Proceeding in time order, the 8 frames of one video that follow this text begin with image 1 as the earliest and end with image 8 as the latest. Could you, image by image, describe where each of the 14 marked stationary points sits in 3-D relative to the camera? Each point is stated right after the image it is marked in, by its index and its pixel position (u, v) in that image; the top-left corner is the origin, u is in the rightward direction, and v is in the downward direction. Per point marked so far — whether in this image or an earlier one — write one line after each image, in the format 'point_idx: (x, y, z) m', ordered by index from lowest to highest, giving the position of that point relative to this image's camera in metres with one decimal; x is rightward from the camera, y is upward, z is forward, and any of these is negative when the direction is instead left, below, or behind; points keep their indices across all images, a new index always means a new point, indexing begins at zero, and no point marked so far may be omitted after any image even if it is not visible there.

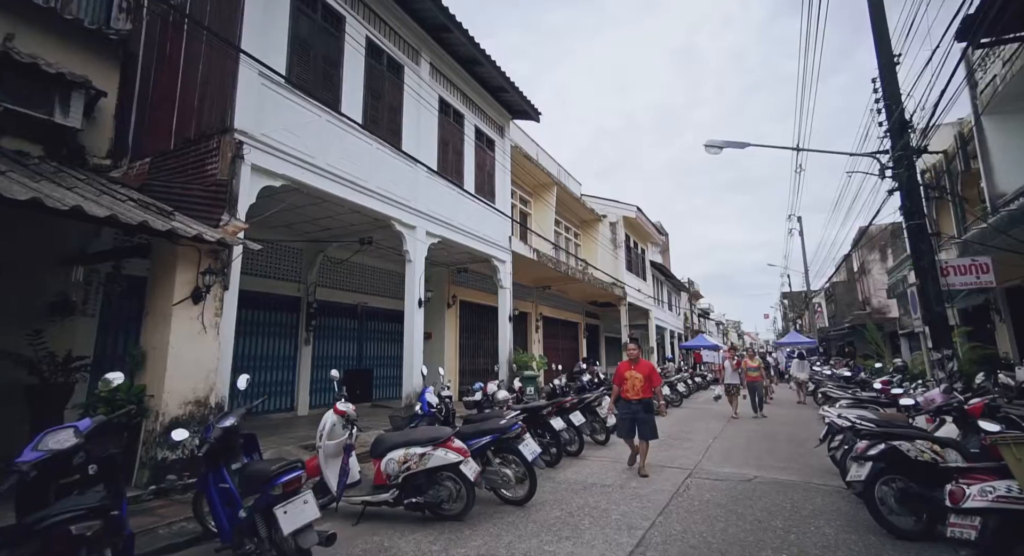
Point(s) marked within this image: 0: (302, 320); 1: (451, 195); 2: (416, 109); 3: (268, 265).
0: (-3.8, -0.8, +9.0) m
1: (-1.2, +1.5, +9.3) m
2: (-1.7, +2.9, +8.5) m
3: (-4.2, +0.2, +8.5) m
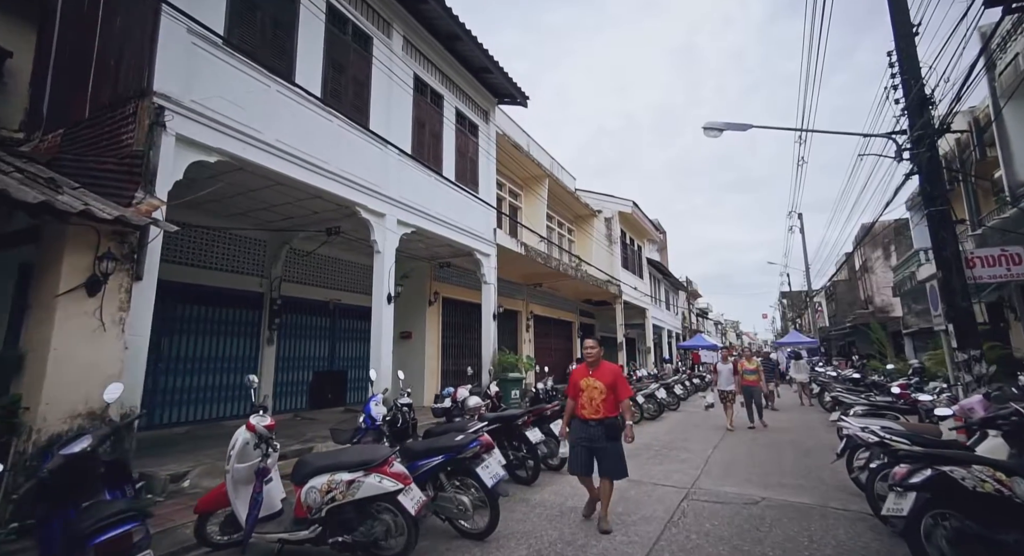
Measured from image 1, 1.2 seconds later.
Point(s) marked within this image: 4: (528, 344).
0: (-4.1, -0.7, +8.3) m
1: (-1.5, +1.7, +8.5) m
2: (-2.0, +3.0, +7.7) m
3: (-4.5, +0.3, +7.8) m
4: (+0.5, -2.0, +15.2) m
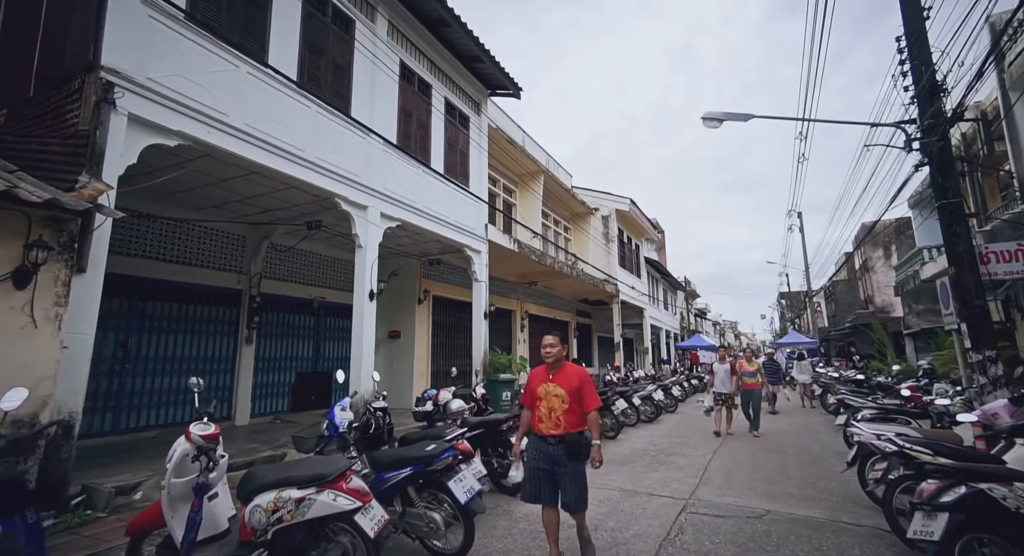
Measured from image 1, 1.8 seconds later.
0: (-4.3, -0.6, +7.9) m
1: (-1.6, +1.7, +8.1) m
2: (-2.1, +3.0, +7.4) m
3: (-4.6, +0.4, +7.4) m
4: (+0.3, -2.0, +14.9) m
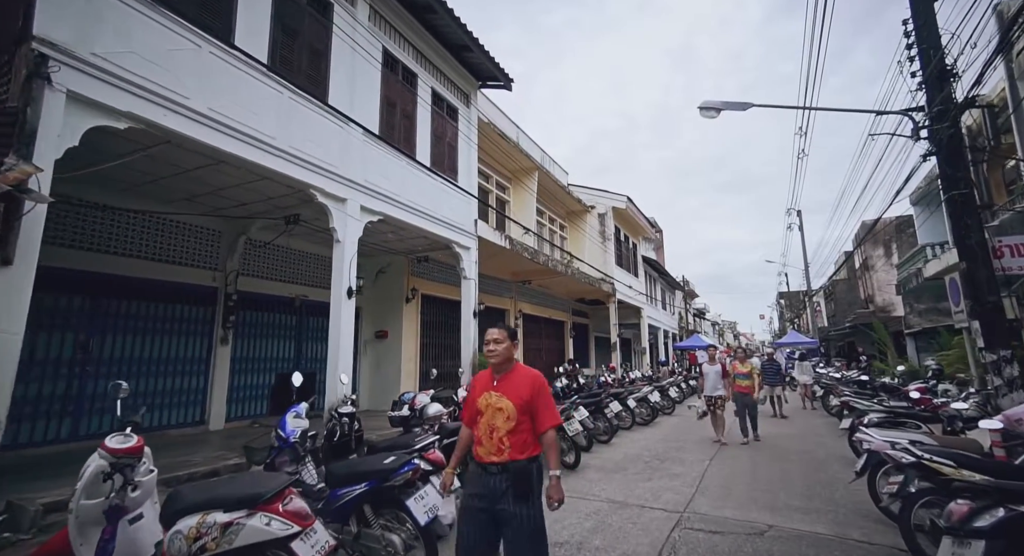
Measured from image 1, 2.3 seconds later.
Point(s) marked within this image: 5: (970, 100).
0: (-4.5, -0.6, +7.5) m
1: (-1.8, +1.8, +7.8) m
2: (-2.3, +3.1, +7.0) m
3: (-4.8, +0.4, +7.0) m
4: (+0.1, -2.0, +14.5) m
5: (+5.4, +2.1, +5.9) m
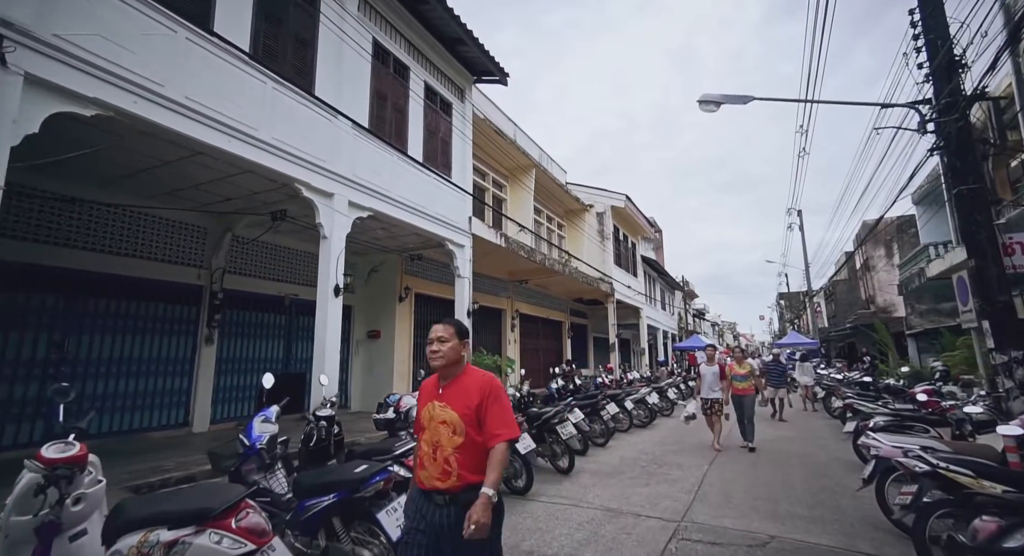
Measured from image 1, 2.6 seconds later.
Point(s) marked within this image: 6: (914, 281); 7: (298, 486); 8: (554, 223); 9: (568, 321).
0: (-4.5, -0.5, +7.3) m
1: (-1.9, +1.8, +7.6) m
2: (-2.4, +3.1, +6.8) m
3: (-4.9, +0.5, +6.8) m
4: (0.0, -1.9, +14.3) m
5: (+5.3, +2.1, +5.7) m
6: (+12.3, -0.1, +15.3) m
7: (-1.1, -1.1, +2.6) m
8: (+1.5, +1.9, +17.5) m
9: (+2.1, -1.6, +18.6) m
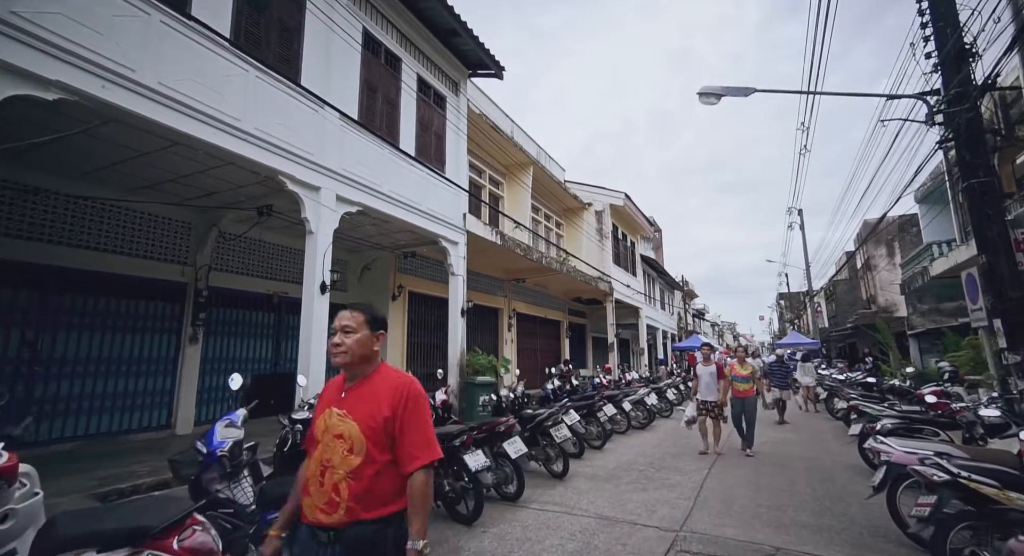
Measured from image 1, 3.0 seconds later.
0: (-4.6, -0.5, +7.1) m
1: (-2.0, +1.8, +7.3) m
2: (-2.5, +3.2, +6.6) m
3: (-5.0, +0.5, +6.6) m
4: (-0.1, -1.9, +14.1) m
5: (+5.3, +2.2, +5.5) m
6: (+12.2, -0.1, +15.0) m
7: (-1.2, -1.1, +2.4) m
8: (+1.4, +2.0, +17.3) m
9: (+2.0, -1.6, +18.3) m
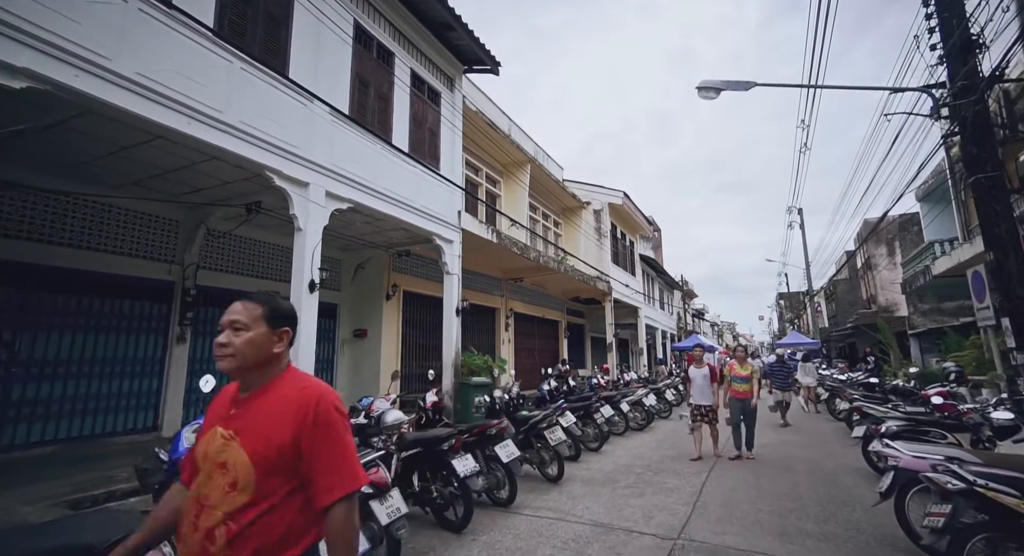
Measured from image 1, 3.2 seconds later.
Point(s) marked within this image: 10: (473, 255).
0: (-4.7, -0.5, +6.9) m
1: (-2.1, +1.8, +7.2) m
2: (-2.5, +3.2, +6.4) m
3: (-5.1, +0.5, +6.4) m
4: (-0.1, -1.9, +13.9) m
5: (+5.2, +2.2, +5.3) m
6: (+12.1, -0.1, +14.9) m
7: (-1.3, -1.0, +2.2) m
8: (+1.3, +2.0, +17.1) m
9: (+1.9, -1.5, +18.2) m
10: (-0.9, +0.5, +11.6) m
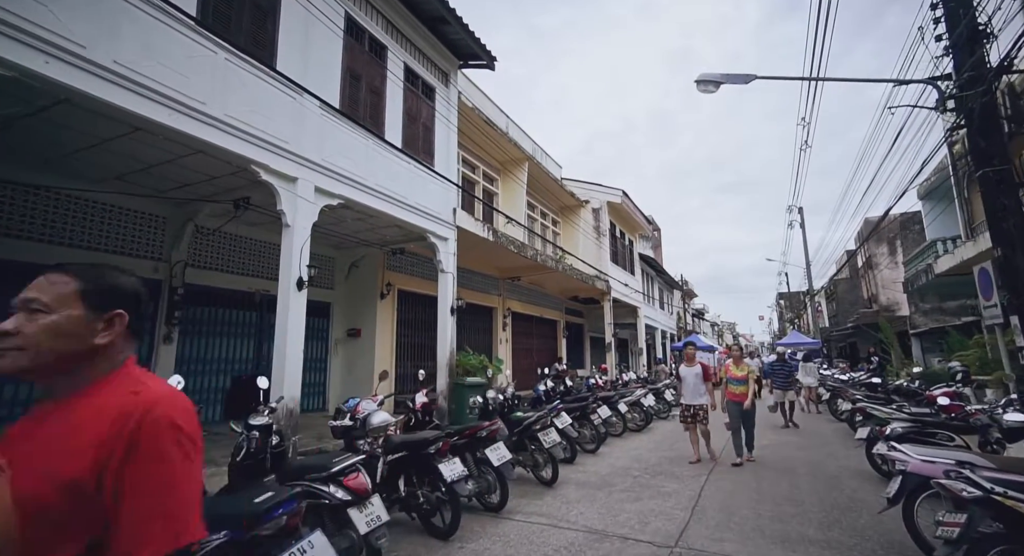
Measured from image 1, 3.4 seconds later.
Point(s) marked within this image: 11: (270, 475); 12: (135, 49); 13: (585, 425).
0: (-4.8, -0.4, +6.7) m
1: (-2.1, +1.9, +7.0) m
2: (-2.6, +3.2, +6.2) m
3: (-5.1, +0.6, +6.2) m
4: (-0.2, -1.8, +13.7) m
5: (+5.1, +2.2, +5.1) m
6: (+12.1, 0.0, +14.7) m
7: (-1.3, -1.0, +2.1) m
8: (+1.2, +2.0, +17.0) m
9: (+1.8, -1.5, +18.0) m
10: (-1.0, +0.6, +11.4) m
11: (-1.6, -1.3, +3.3) m
12: (-3.3, +2.0, +4.3) m
13: (+1.0, -2.1, +7.0) m
